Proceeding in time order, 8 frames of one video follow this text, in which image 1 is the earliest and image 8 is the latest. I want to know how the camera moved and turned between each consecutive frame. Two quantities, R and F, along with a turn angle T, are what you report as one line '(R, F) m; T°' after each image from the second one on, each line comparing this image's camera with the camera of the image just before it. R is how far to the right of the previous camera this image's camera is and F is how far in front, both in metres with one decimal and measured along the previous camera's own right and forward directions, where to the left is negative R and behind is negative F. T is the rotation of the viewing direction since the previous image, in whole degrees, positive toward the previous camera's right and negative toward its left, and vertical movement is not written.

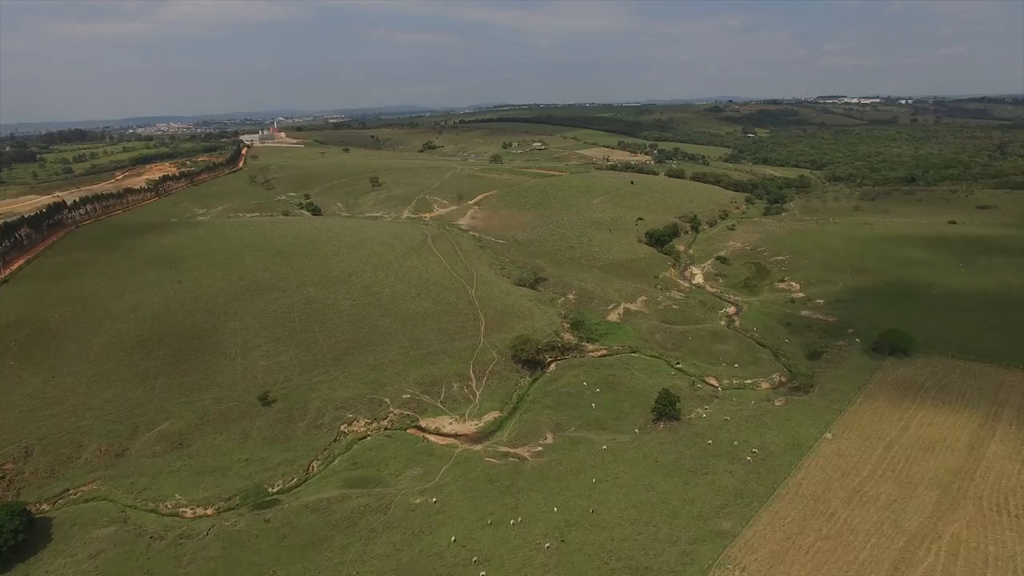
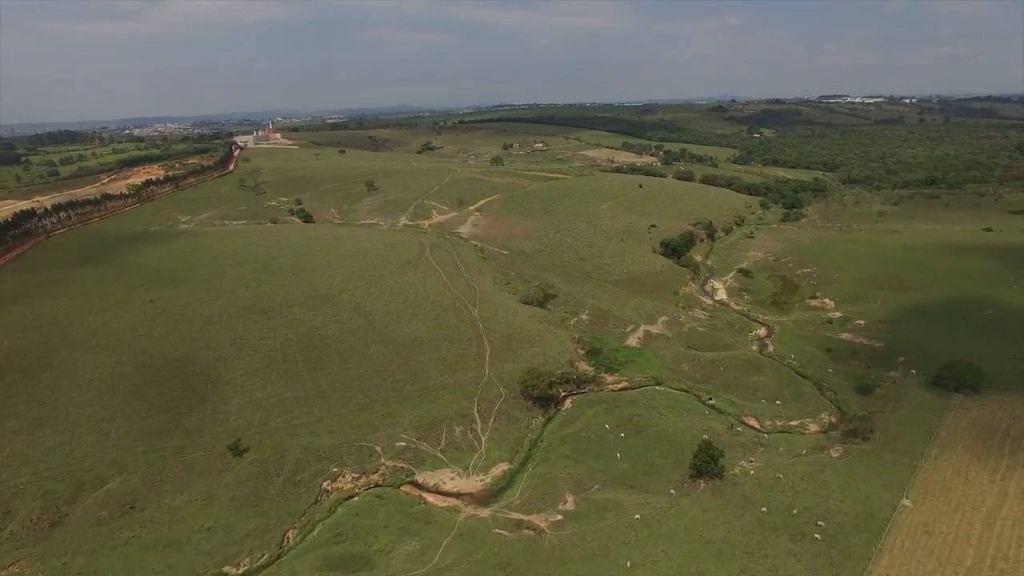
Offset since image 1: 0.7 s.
(-0.5, +5.2) m; 0°
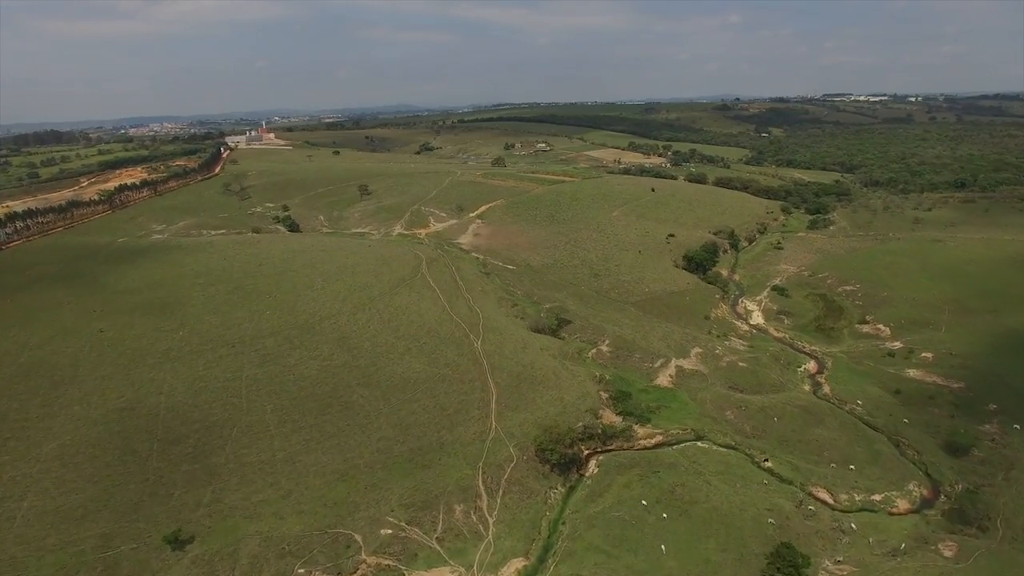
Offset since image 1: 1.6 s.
(-0.6, +6.8) m; 0°
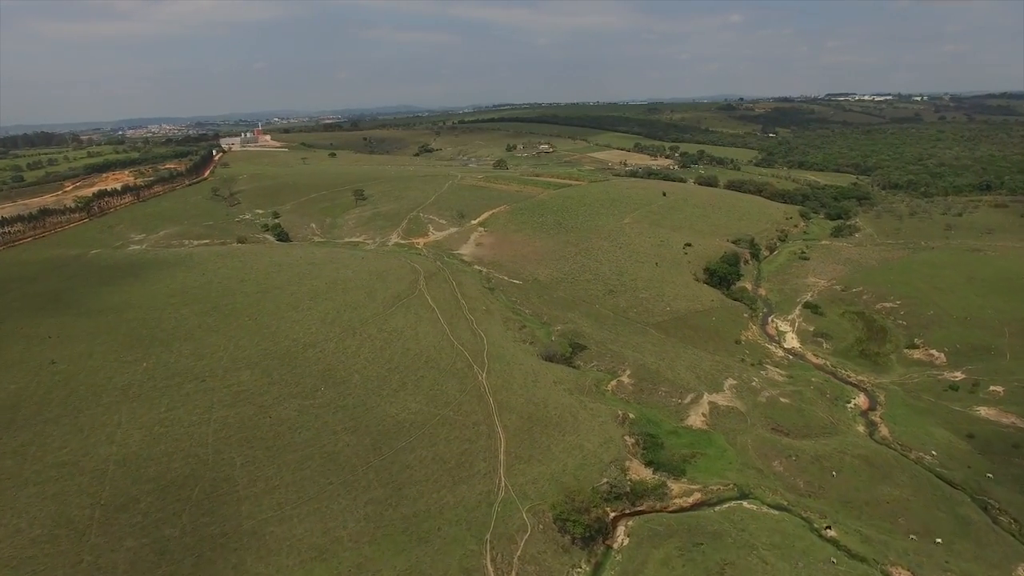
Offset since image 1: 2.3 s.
(-0.5, +5.0) m; 0°
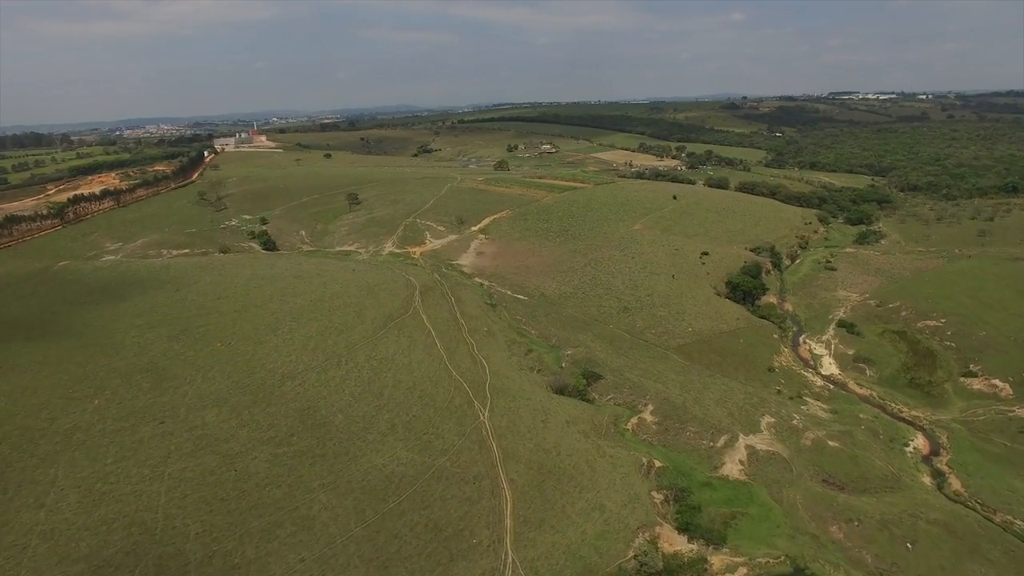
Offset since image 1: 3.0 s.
(-0.3, +4.8) m; 0°
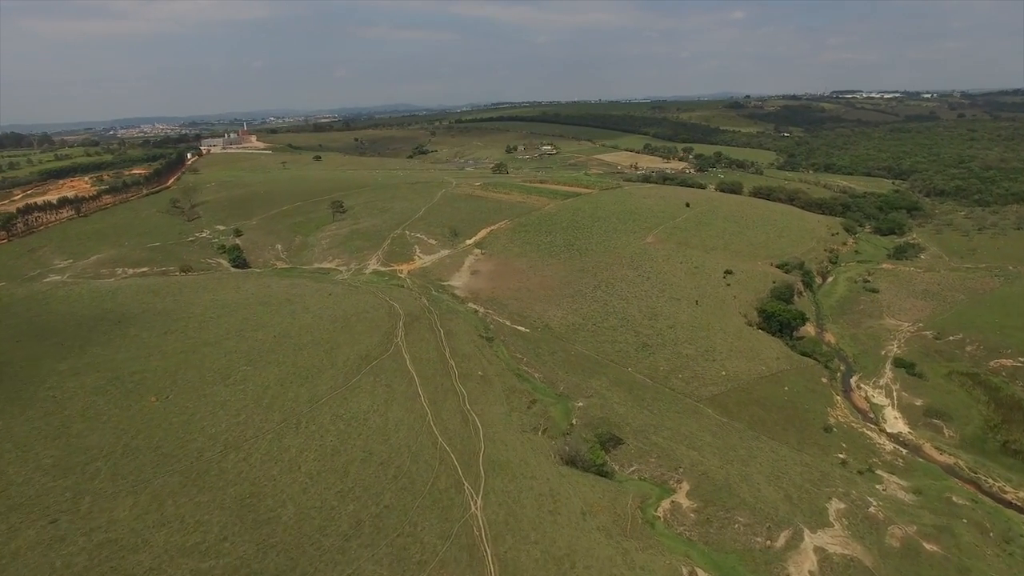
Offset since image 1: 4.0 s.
(0.0, +7.0) m; 0°
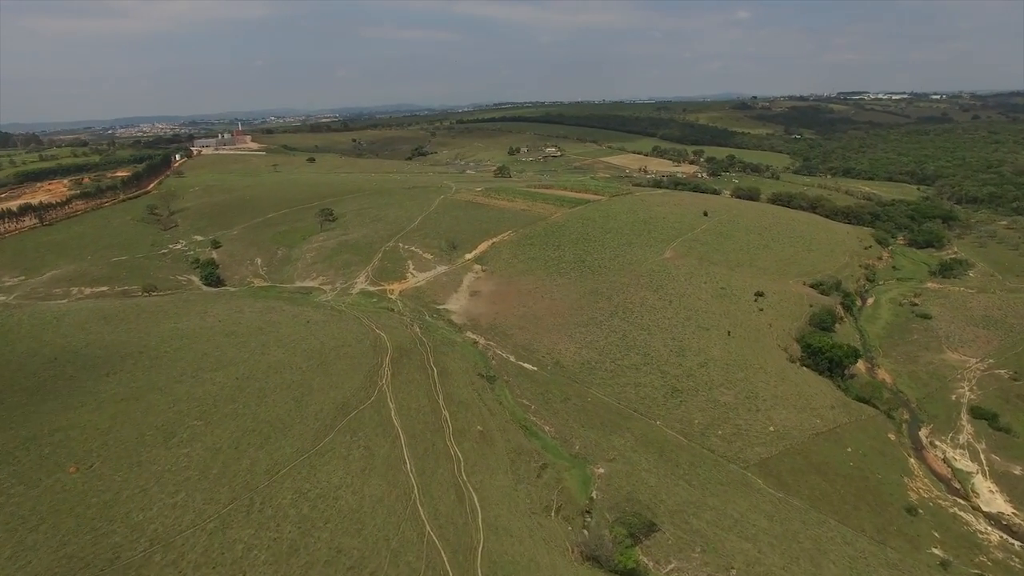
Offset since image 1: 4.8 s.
(-0.2, +6.1) m; 0°
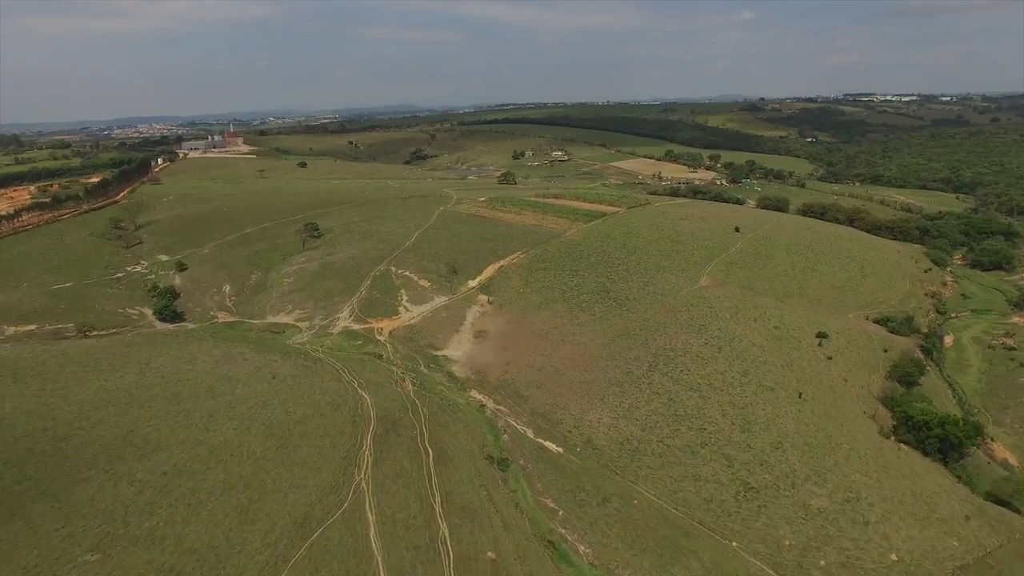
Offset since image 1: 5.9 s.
(-0.7, +8.5) m; 0°
